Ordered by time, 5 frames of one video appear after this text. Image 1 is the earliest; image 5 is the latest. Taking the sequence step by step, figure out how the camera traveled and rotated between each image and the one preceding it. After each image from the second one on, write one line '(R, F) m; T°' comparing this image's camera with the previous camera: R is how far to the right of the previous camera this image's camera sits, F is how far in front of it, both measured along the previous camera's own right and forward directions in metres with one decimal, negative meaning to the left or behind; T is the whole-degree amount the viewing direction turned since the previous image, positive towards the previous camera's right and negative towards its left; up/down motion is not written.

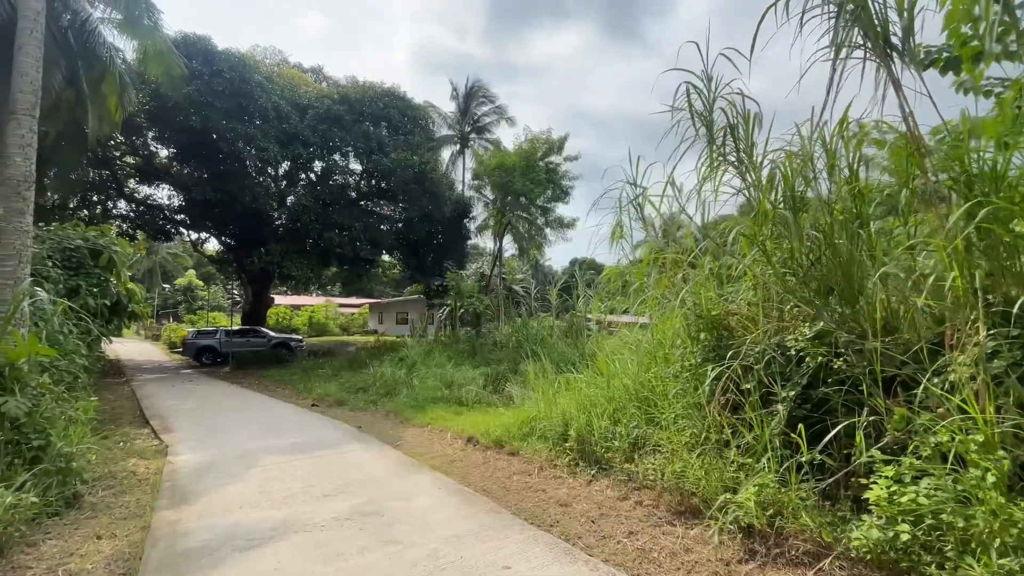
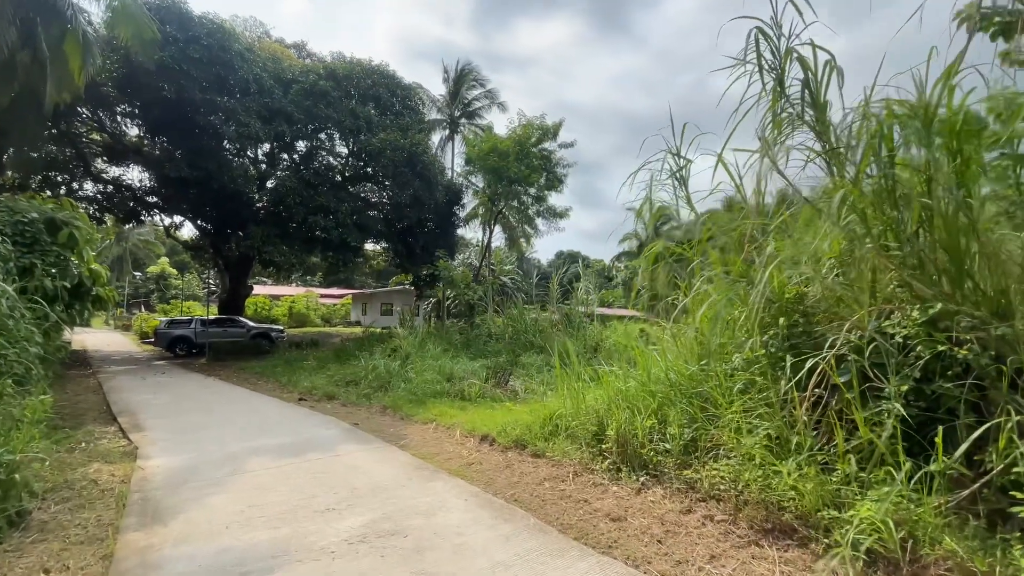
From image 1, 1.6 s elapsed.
(-0.4, +0.6) m; +2°
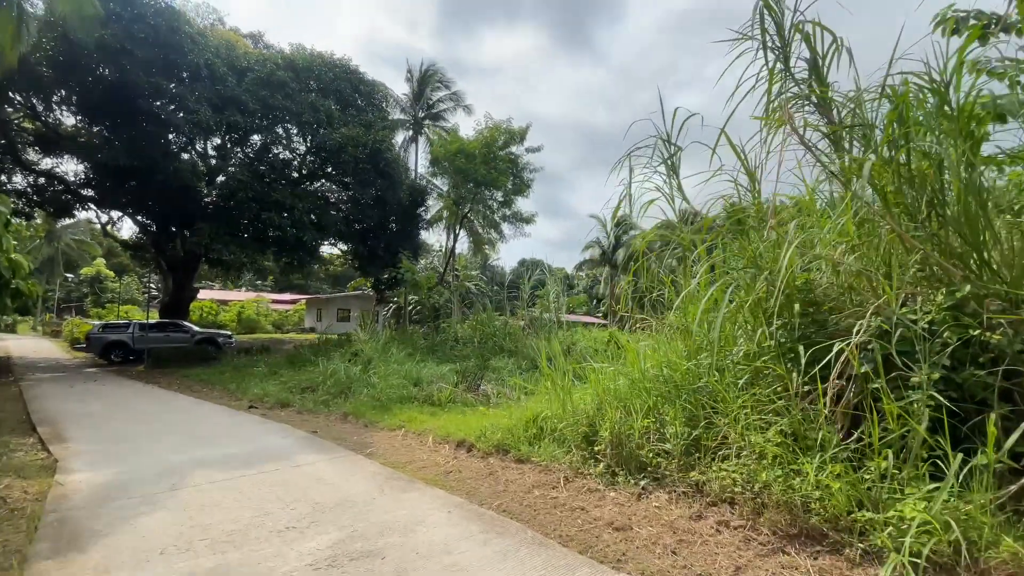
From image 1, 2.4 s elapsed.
(-0.2, +0.4) m; +5°
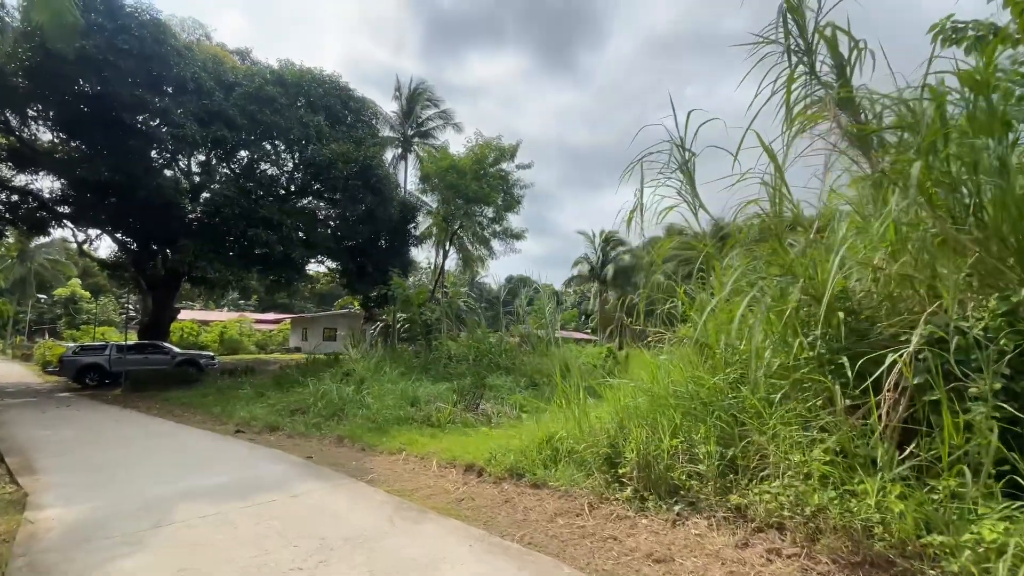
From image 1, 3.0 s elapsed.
(-0.2, +0.2) m; +2°
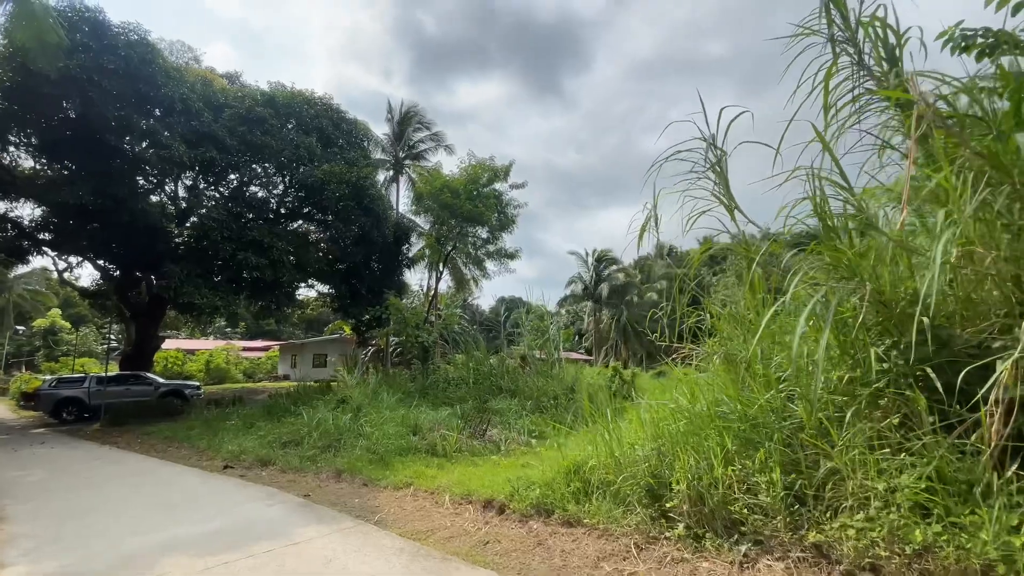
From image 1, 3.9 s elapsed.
(-0.3, +0.4) m; +1°
